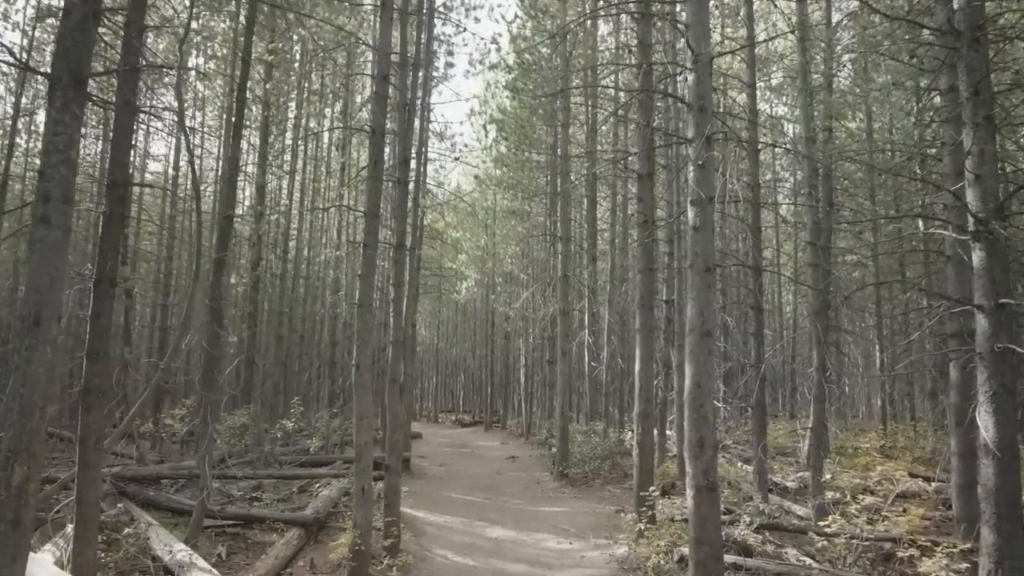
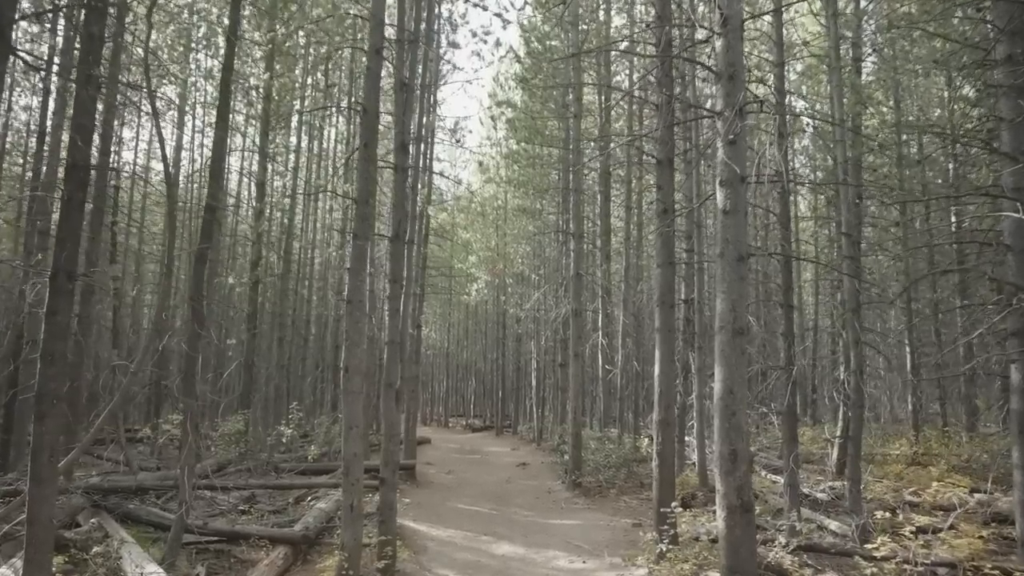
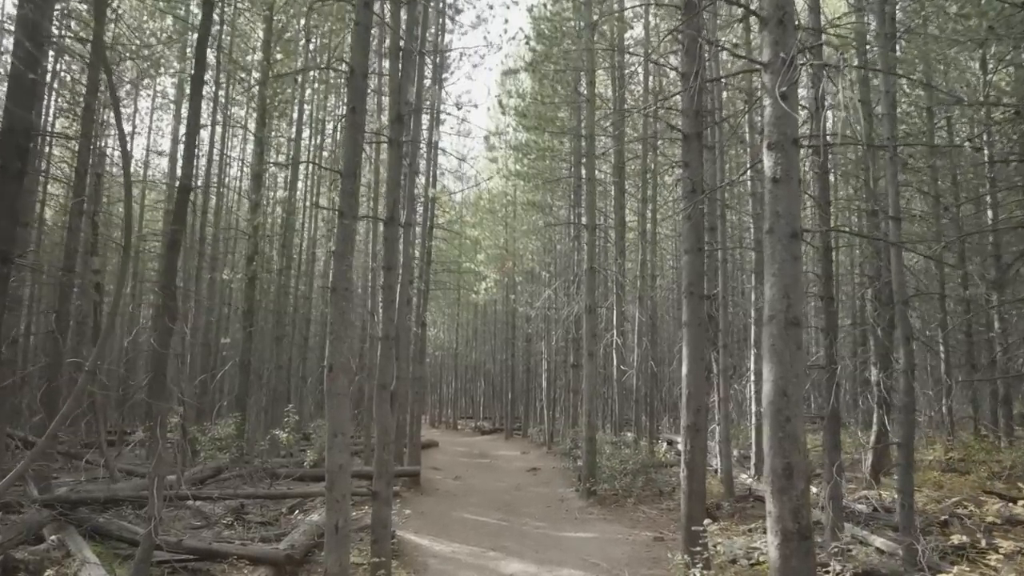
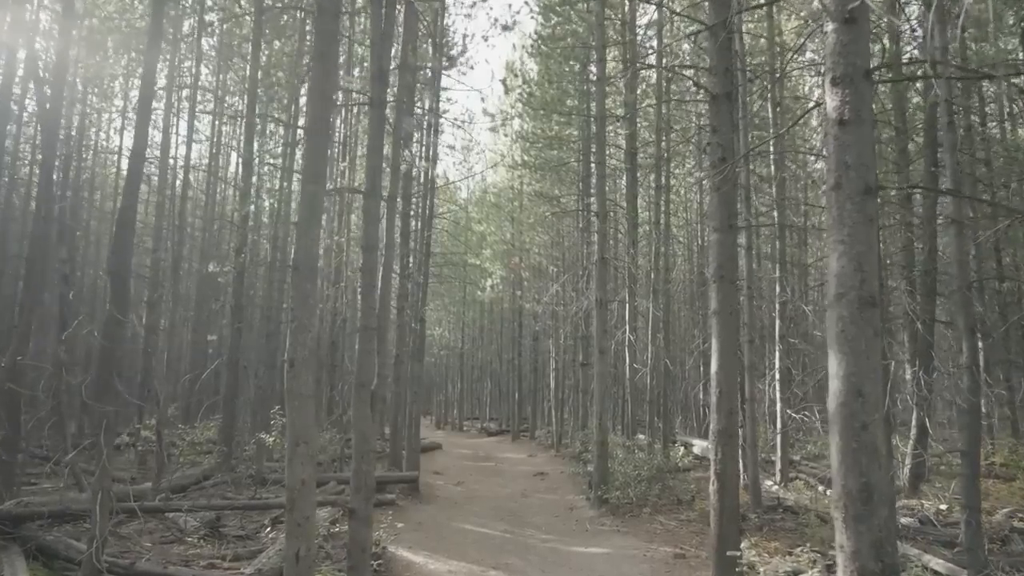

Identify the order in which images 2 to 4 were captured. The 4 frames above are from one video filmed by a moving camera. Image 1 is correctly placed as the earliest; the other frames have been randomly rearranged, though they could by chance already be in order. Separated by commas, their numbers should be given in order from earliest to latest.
2, 3, 4
